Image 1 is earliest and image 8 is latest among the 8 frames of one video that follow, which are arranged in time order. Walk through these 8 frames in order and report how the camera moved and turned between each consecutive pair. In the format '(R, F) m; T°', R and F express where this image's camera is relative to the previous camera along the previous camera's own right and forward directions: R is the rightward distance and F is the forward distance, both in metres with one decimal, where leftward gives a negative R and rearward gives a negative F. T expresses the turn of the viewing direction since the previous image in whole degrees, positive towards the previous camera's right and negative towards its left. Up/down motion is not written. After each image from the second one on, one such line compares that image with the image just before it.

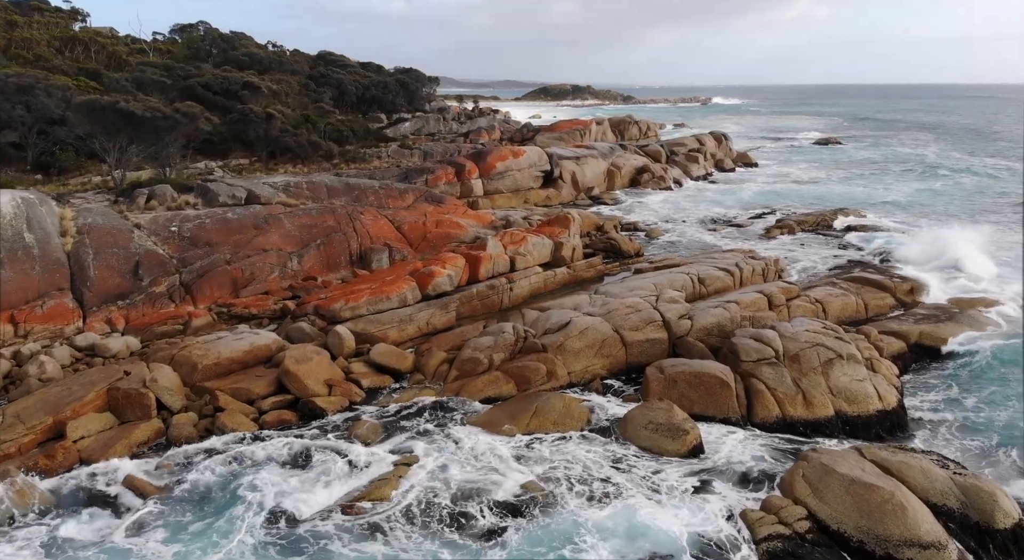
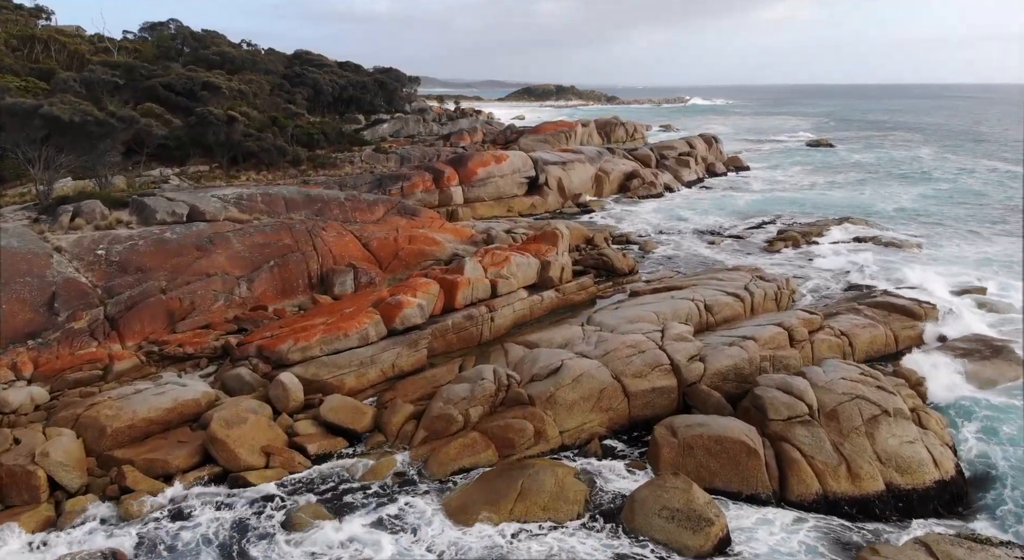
(+0.1, +2.6) m; +1°
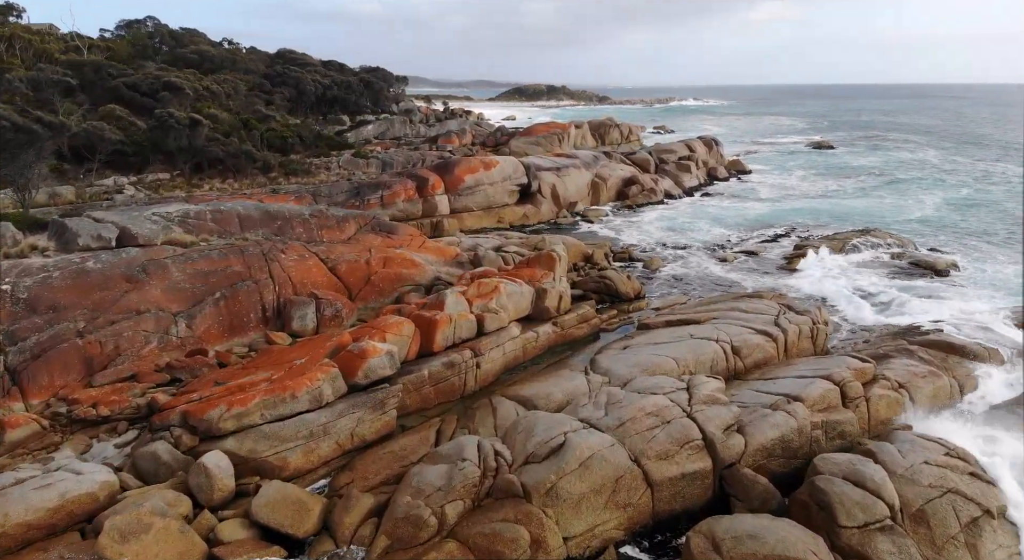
(0.0, +2.9) m; +1°
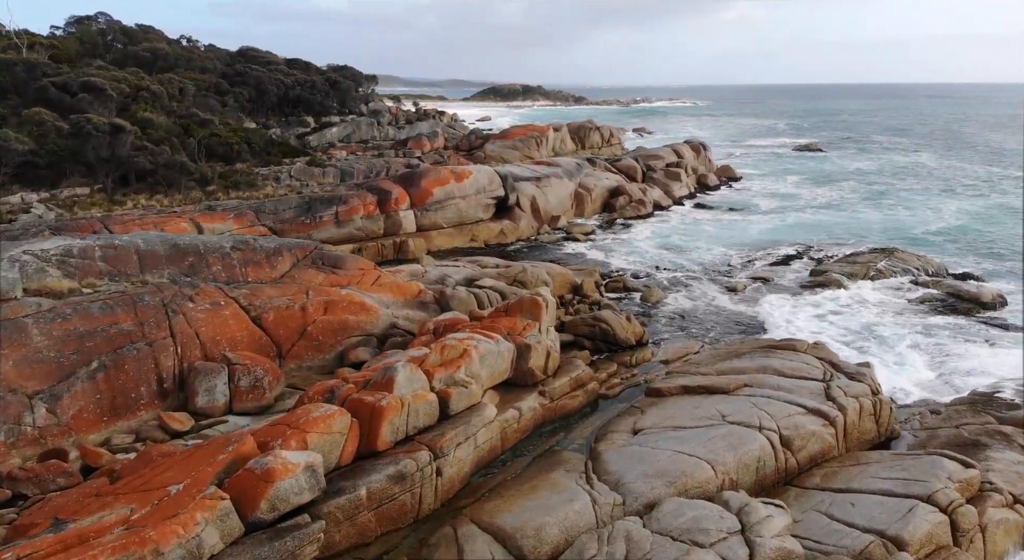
(0.0, +3.9) m; +2°
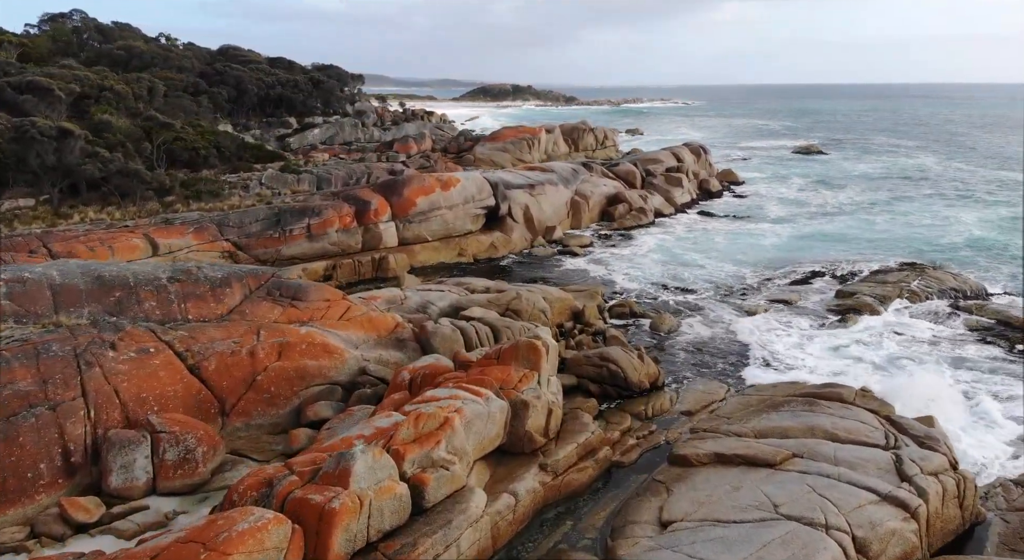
(0.0, +2.6) m; +1°
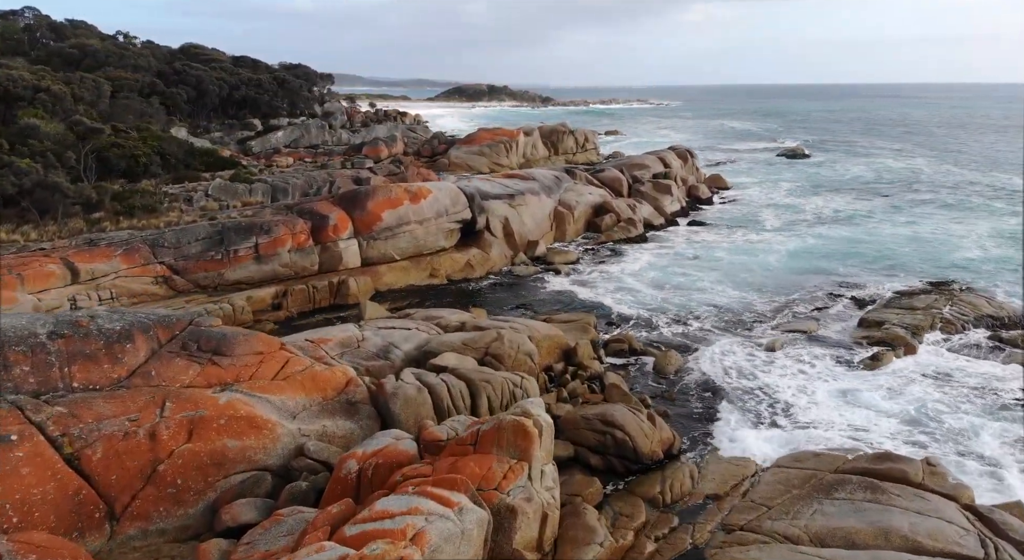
(0.0, +2.9) m; +2°
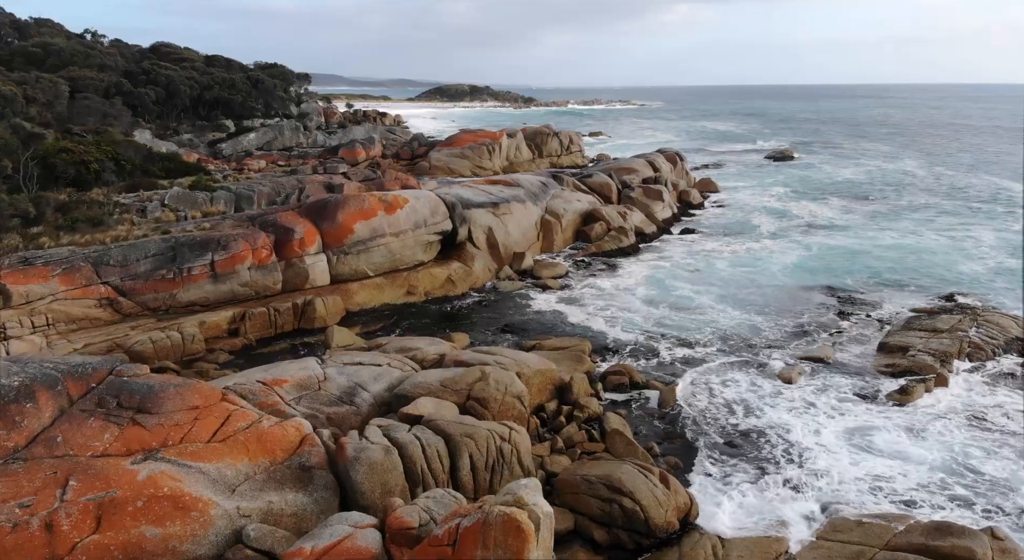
(0.0, +1.9) m; +1°
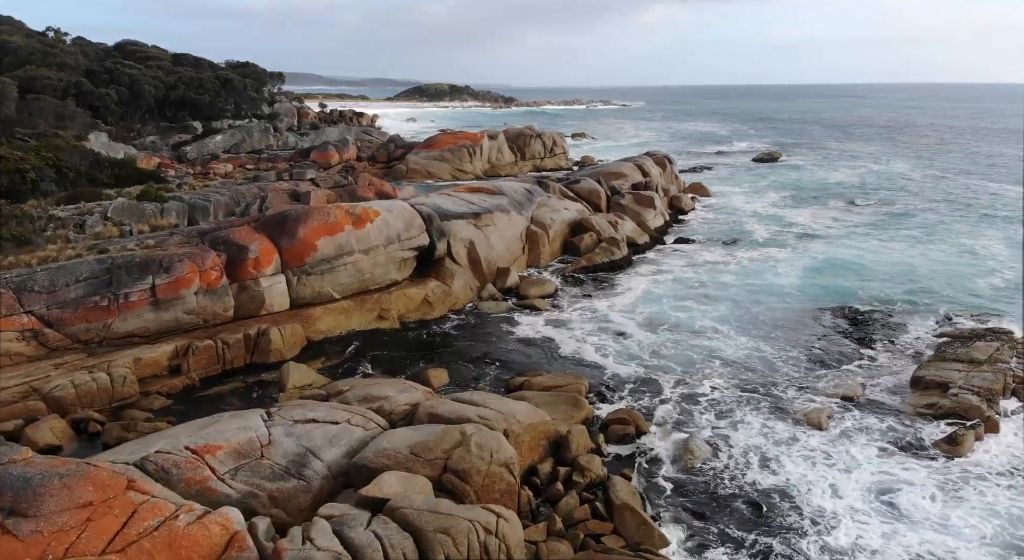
(-0.1, +2.2) m; +1°
